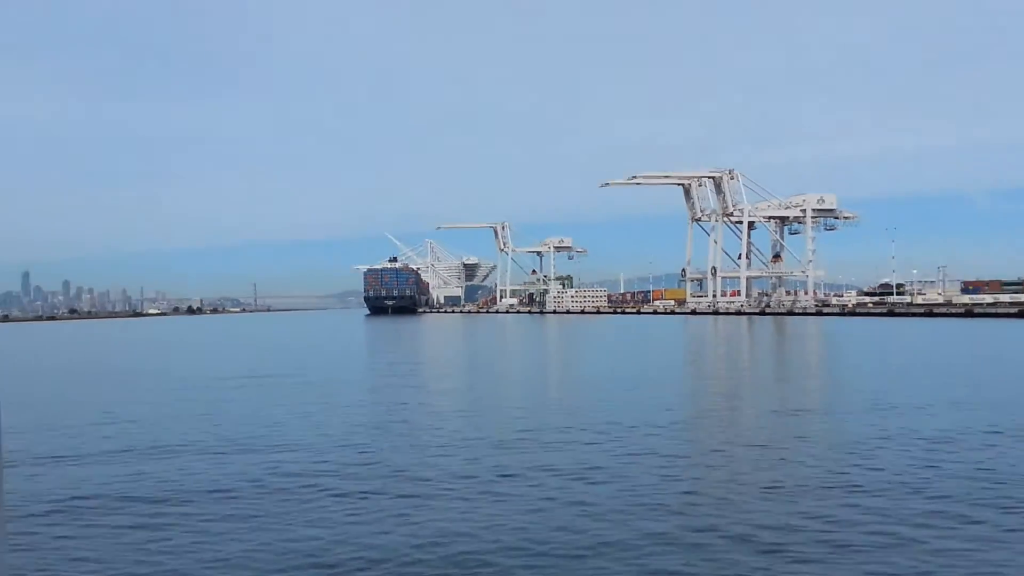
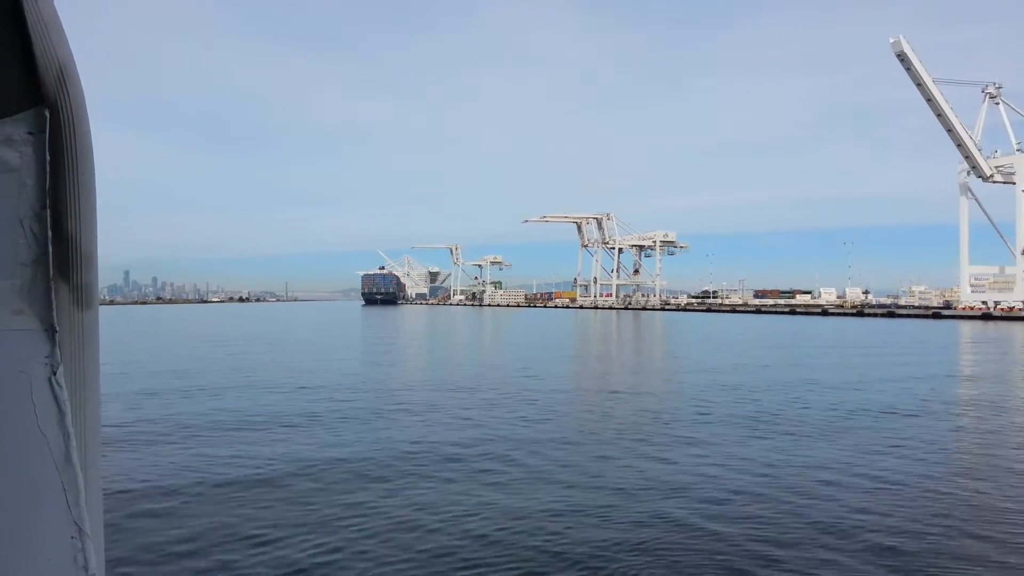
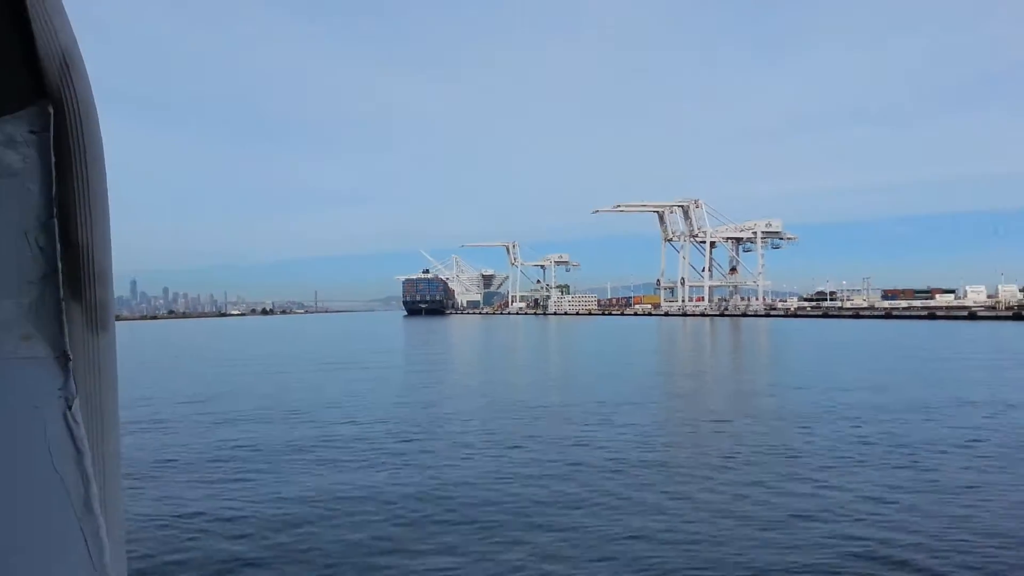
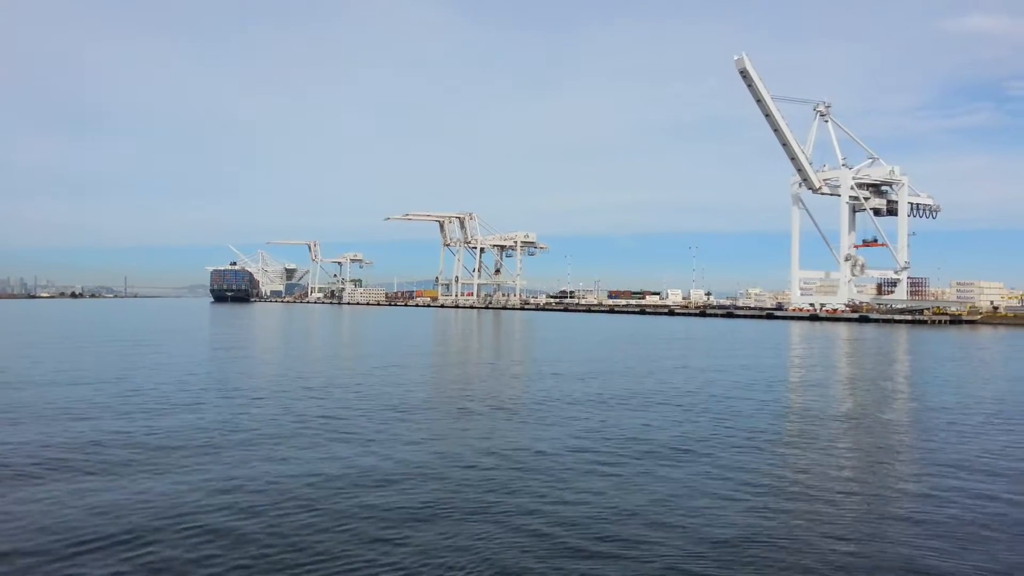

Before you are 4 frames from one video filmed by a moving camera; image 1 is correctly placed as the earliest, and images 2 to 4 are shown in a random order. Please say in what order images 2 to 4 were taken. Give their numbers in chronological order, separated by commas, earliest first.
3, 2, 4
